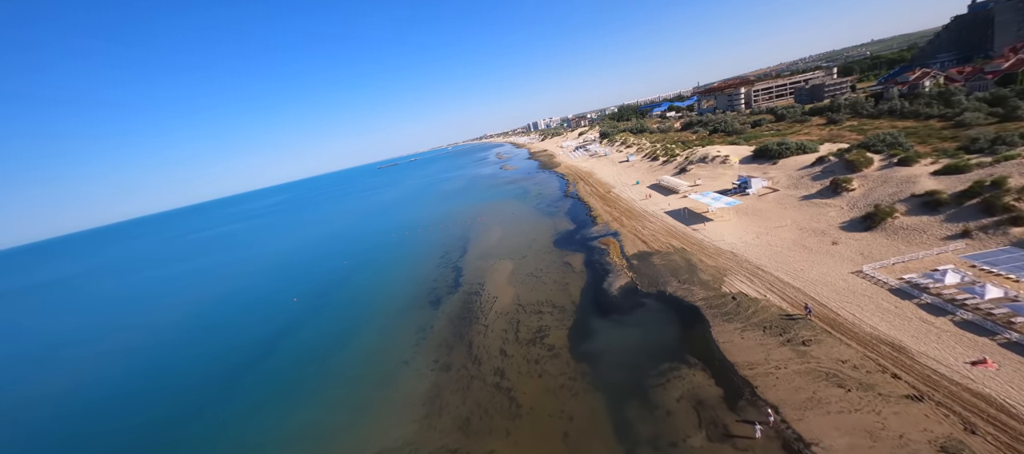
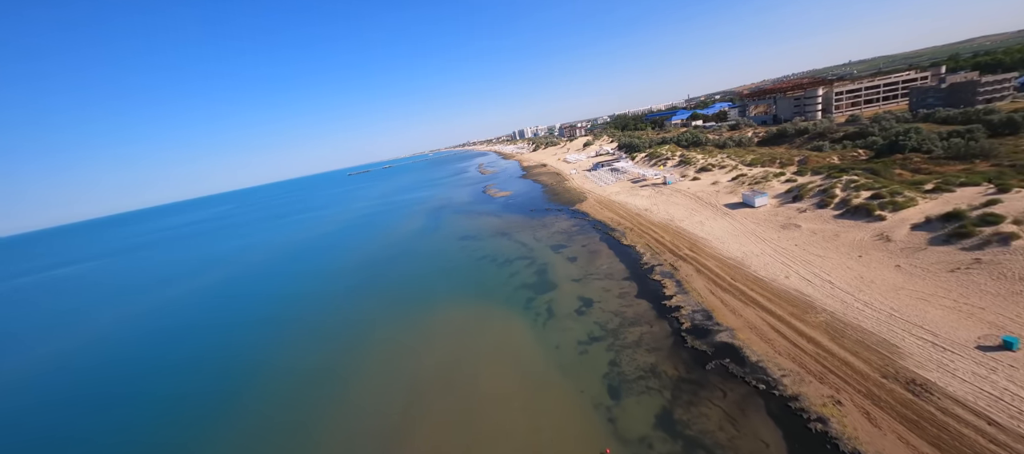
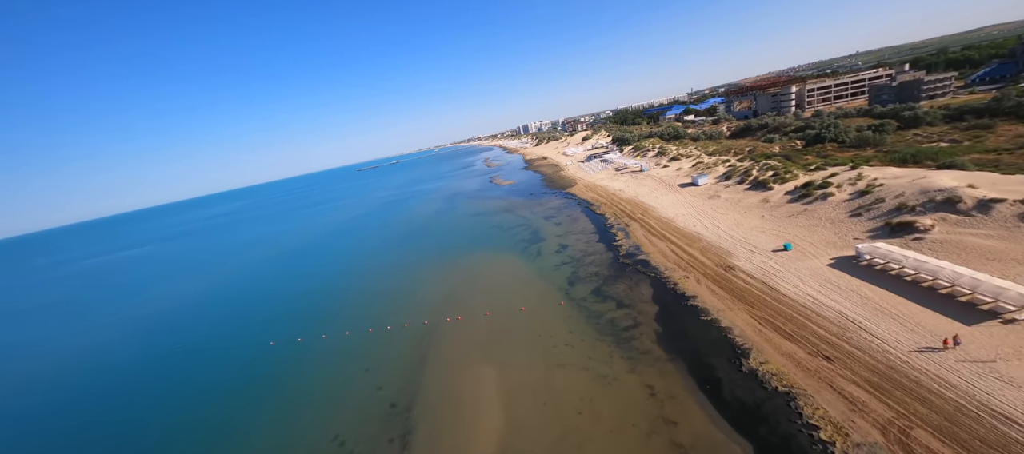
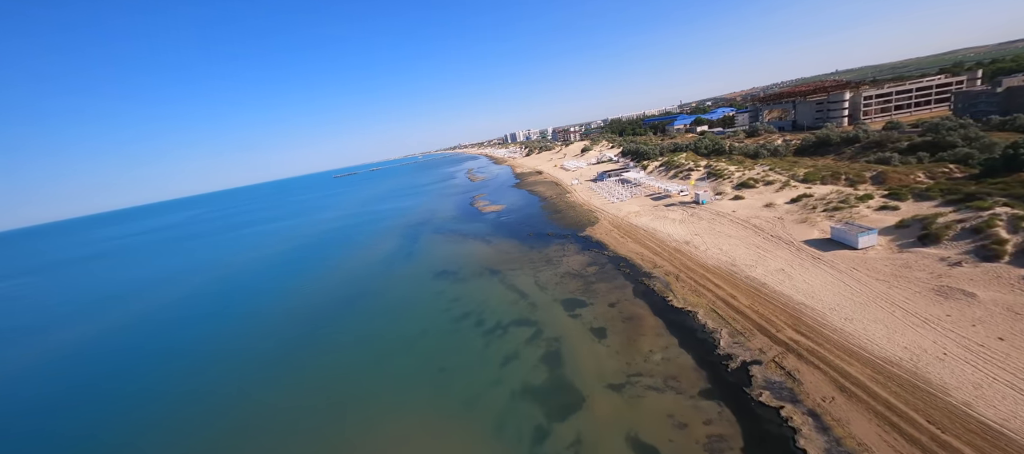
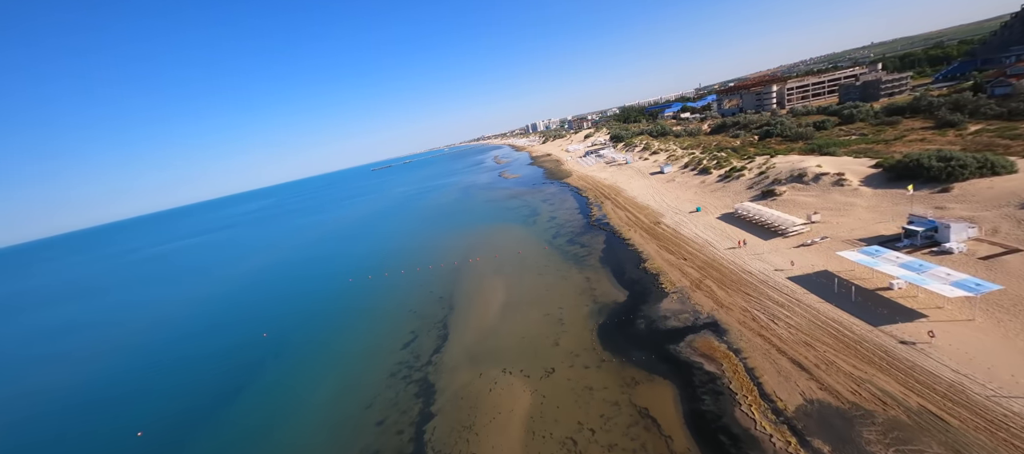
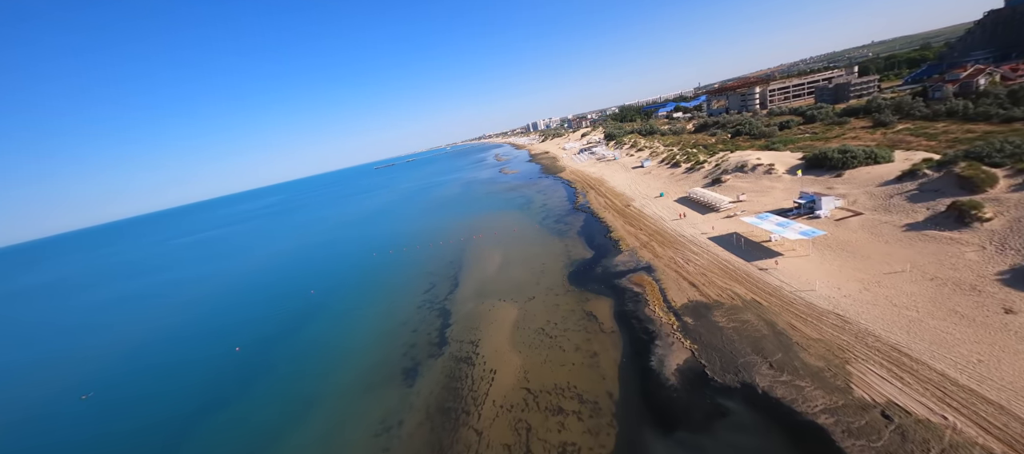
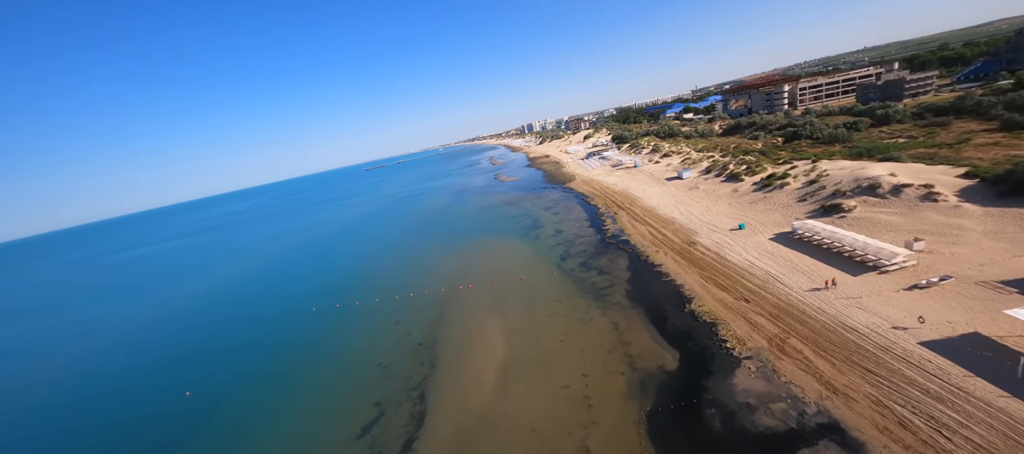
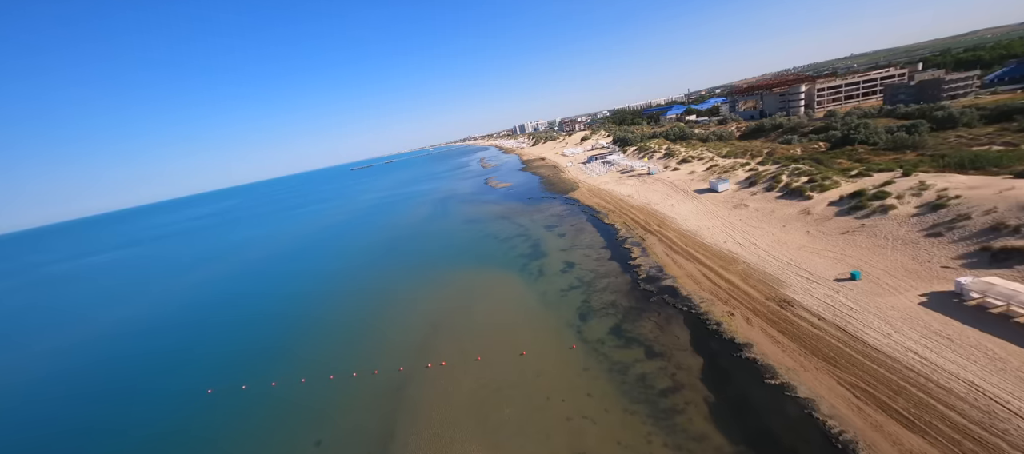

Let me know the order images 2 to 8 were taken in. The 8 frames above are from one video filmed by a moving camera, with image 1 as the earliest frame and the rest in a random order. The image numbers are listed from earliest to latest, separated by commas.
6, 5, 7, 3, 8, 2, 4
